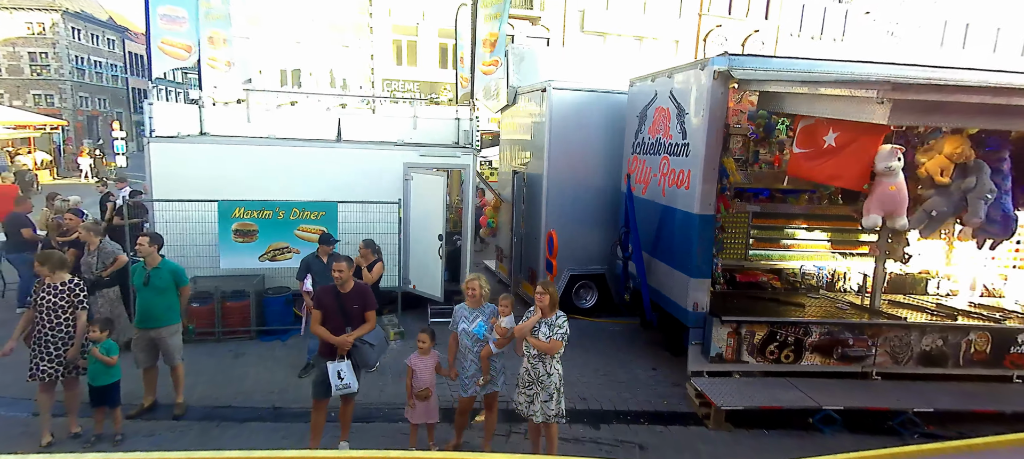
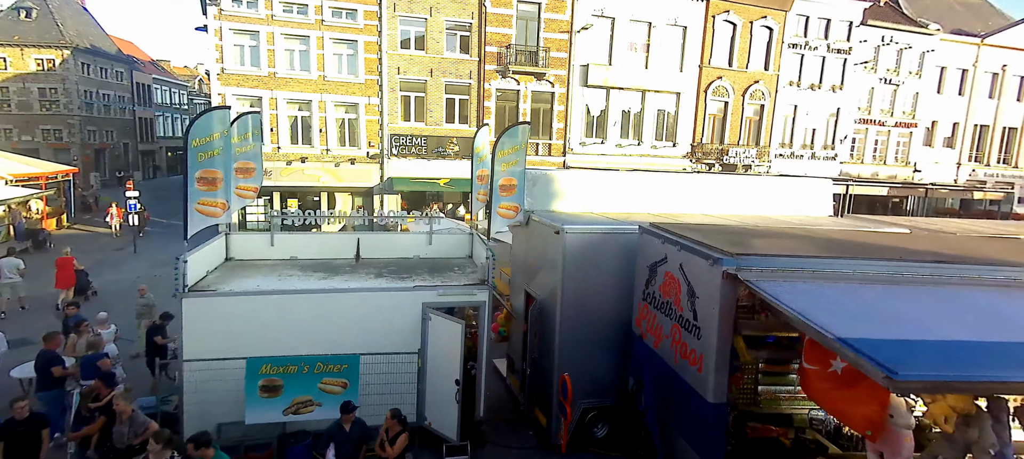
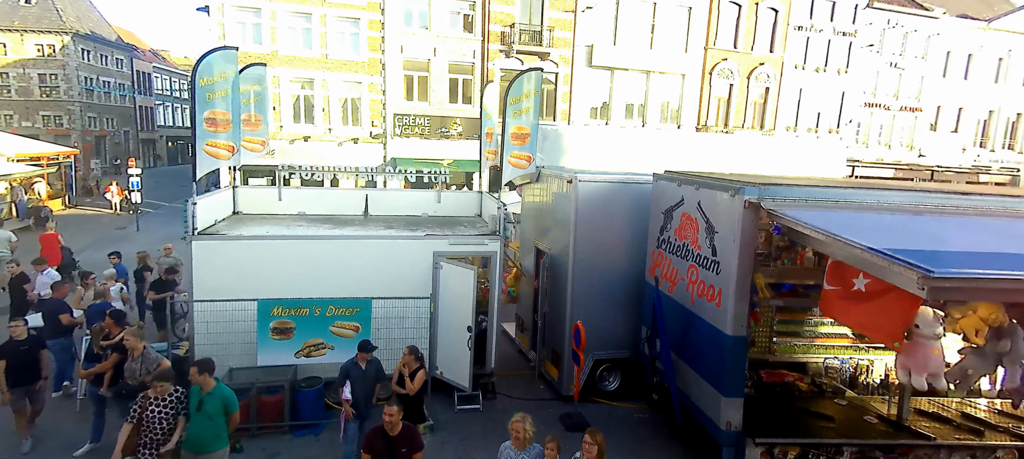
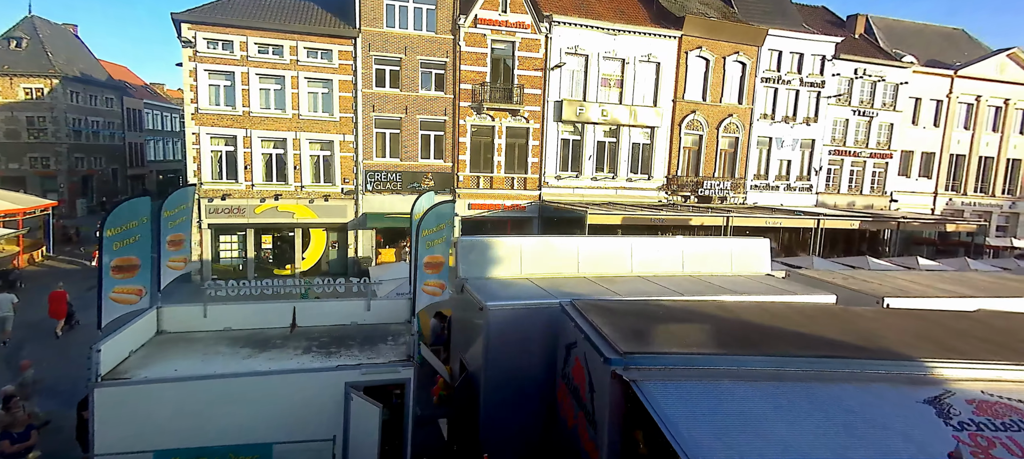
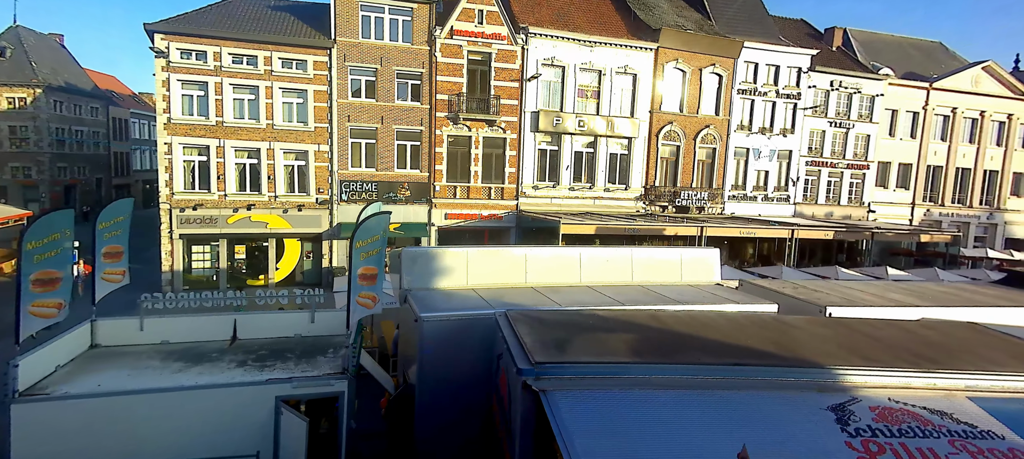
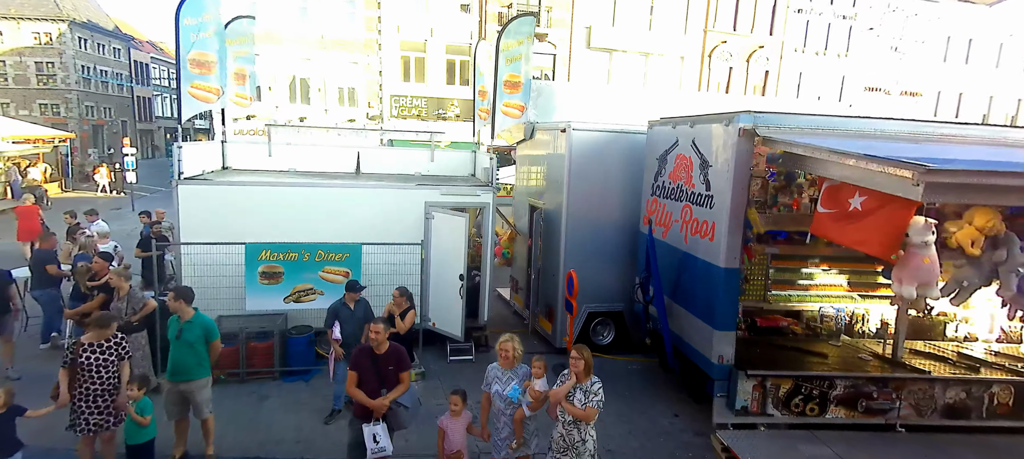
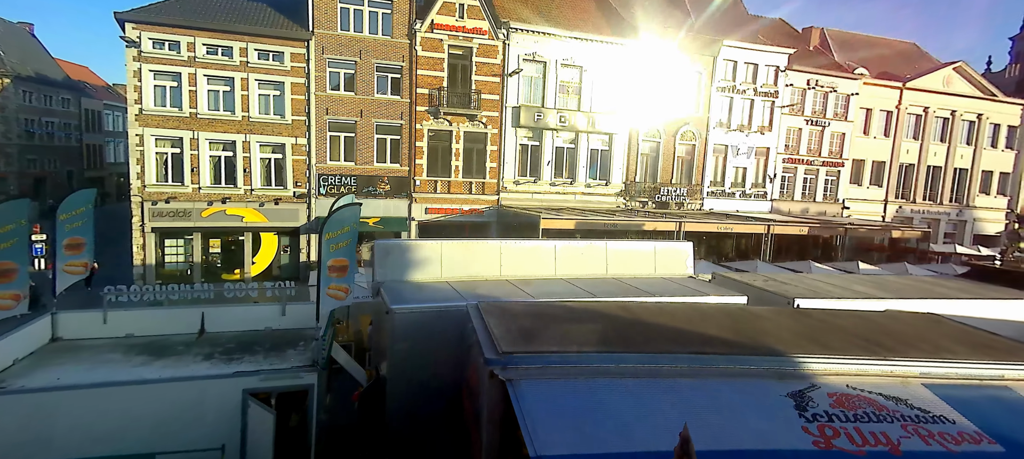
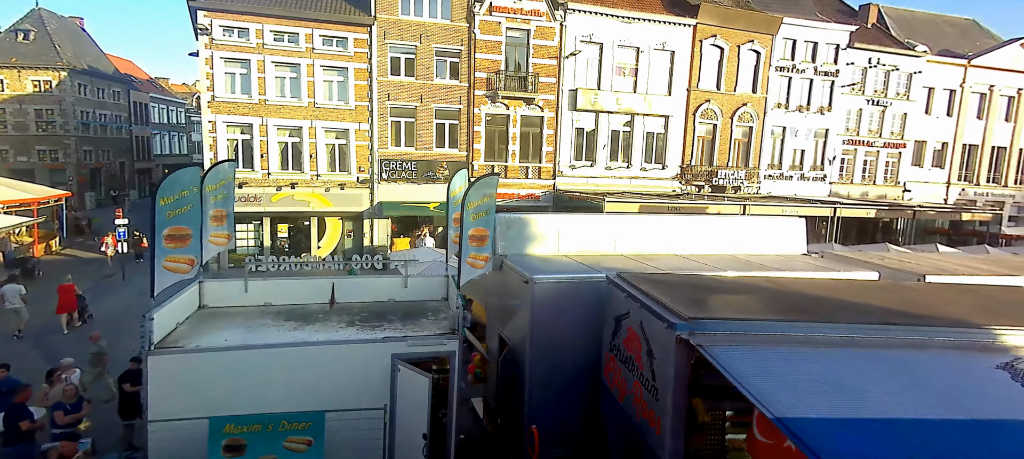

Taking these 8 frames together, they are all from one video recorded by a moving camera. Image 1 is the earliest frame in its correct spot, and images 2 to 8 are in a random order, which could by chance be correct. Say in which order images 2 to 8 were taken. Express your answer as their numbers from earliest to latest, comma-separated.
6, 3, 2, 8, 4, 5, 7
